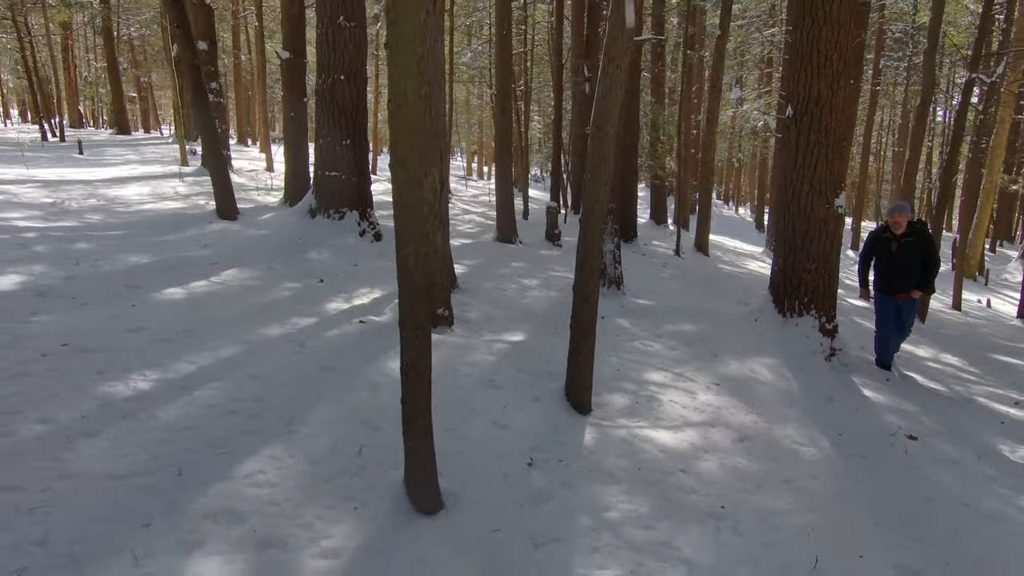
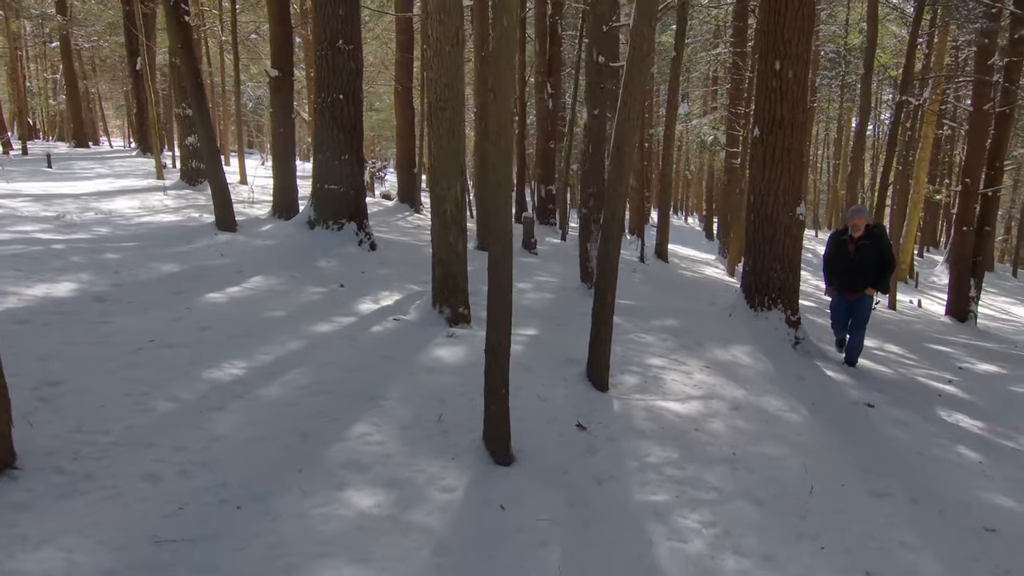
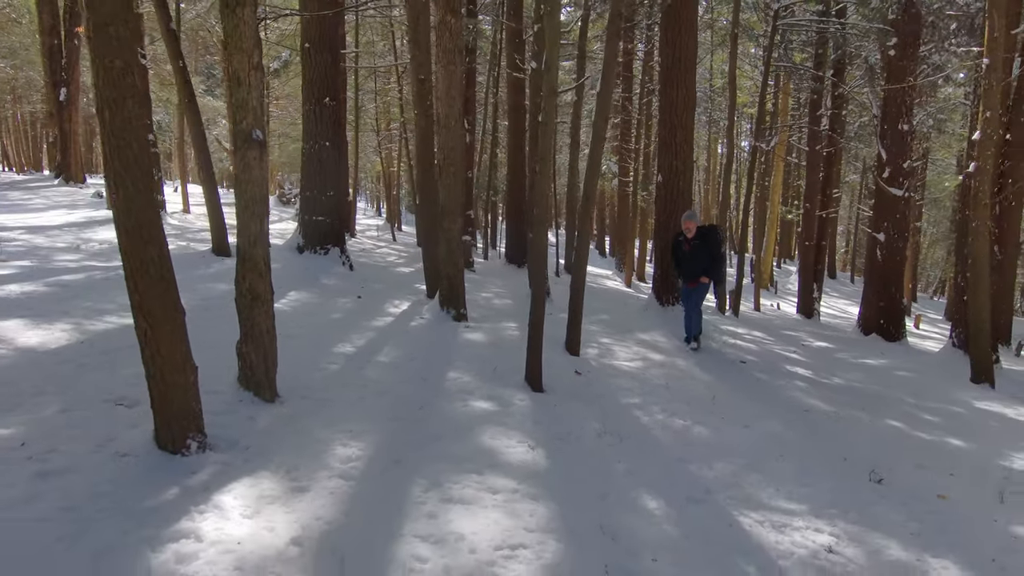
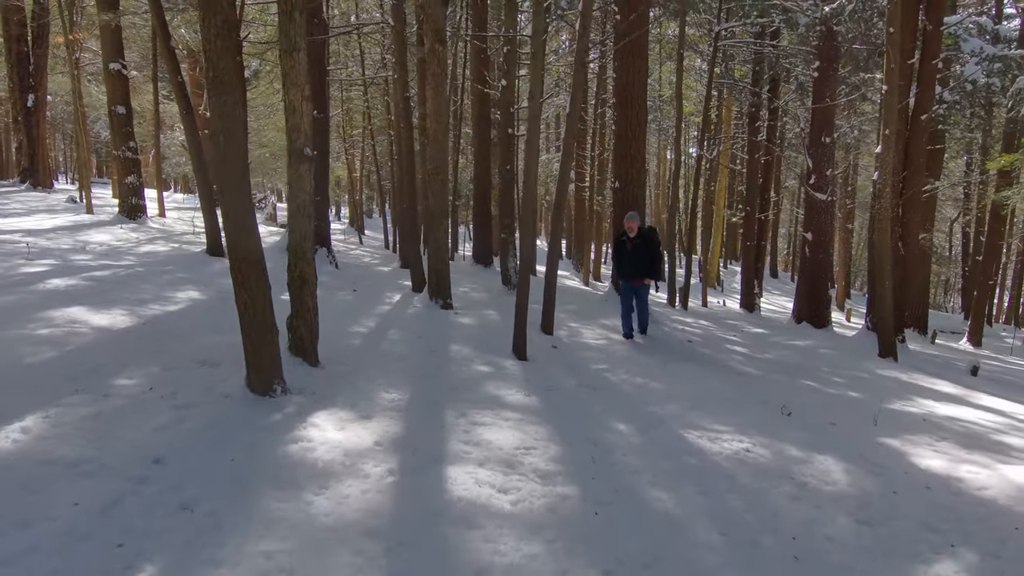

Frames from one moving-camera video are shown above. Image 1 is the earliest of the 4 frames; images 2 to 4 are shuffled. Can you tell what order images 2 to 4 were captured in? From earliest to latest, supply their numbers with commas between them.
2, 3, 4
